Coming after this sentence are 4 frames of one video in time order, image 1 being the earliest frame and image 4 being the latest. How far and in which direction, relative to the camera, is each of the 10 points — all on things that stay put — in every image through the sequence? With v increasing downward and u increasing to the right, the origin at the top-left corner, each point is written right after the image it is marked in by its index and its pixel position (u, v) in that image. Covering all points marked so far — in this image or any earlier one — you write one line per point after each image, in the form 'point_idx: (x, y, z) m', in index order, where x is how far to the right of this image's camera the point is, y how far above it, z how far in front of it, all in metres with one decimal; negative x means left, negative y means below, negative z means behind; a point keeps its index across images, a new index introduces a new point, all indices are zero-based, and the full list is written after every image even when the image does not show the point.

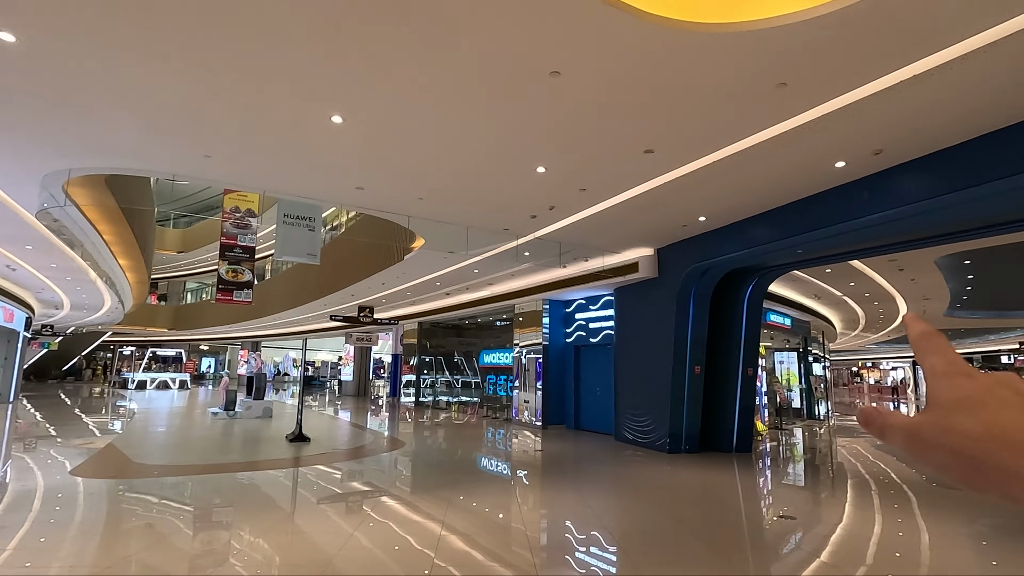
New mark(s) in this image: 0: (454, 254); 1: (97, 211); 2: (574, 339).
0: (-0.9, +0.6, +8.1) m
1: (-5.4, +1.0, +7.0) m
2: (+1.3, -1.0, +10.7) m
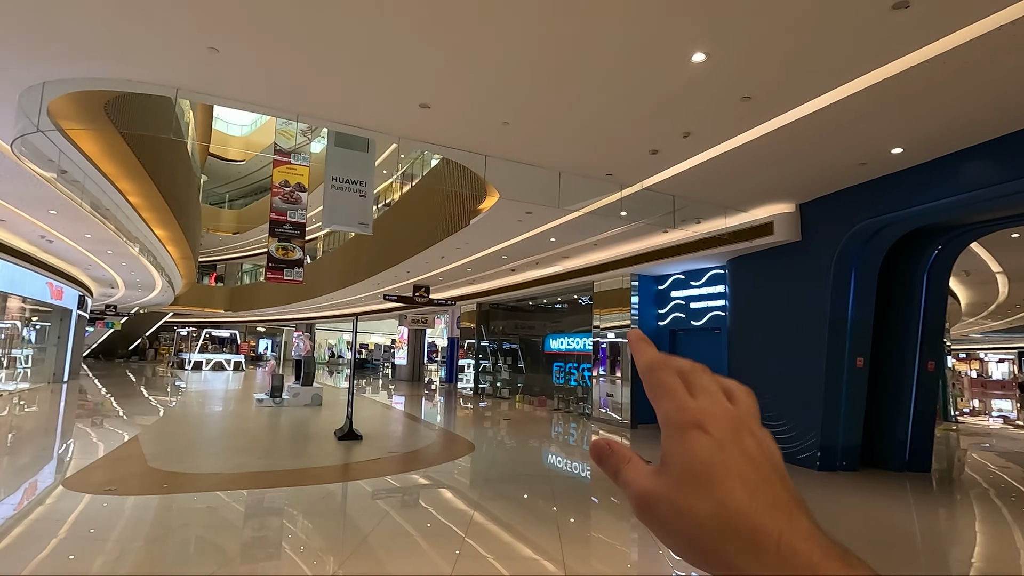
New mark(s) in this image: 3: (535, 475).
0: (+0.3, +1.0, +6.5) m
1: (-4.3, +1.4, +5.8) m
2: (+2.6, -0.6, +9.0) m
3: (+0.3, -2.5, +7.1) m
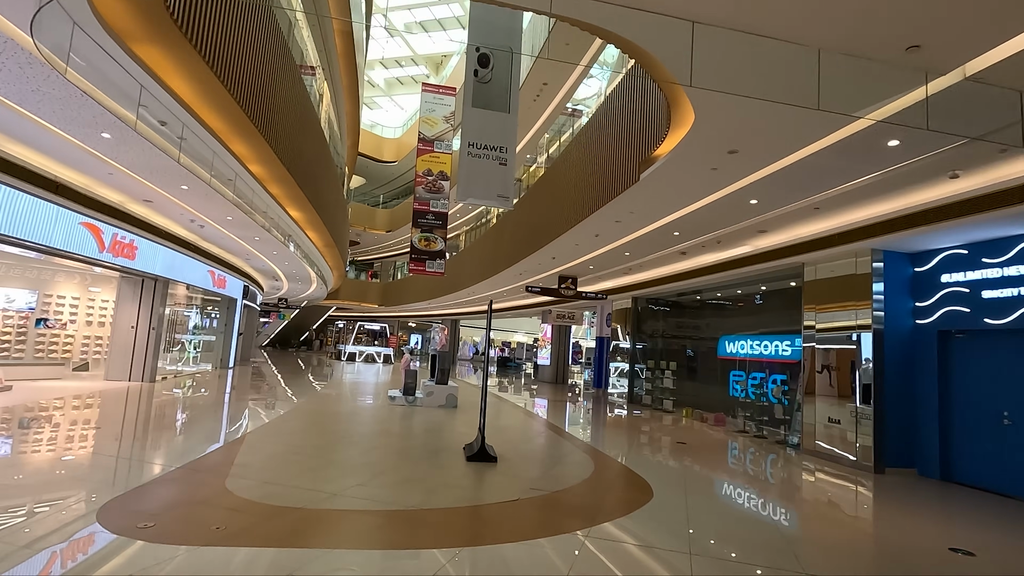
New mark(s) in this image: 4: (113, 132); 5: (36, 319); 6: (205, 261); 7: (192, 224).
0: (+1.9, +1.2, +4.4) m
1: (-2.7, +1.7, +4.8) m
2: (+4.8, -0.4, +6.1) m
3: (+2.1, -2.3, +4.9) m
4: (-3.9, +1.6, +5.3) m
5: (-9.4, -0.6, +10.6) m
6: (-7.1, +0.6, +12.4) m
7: (-5.7, +1.1, +9.6) m
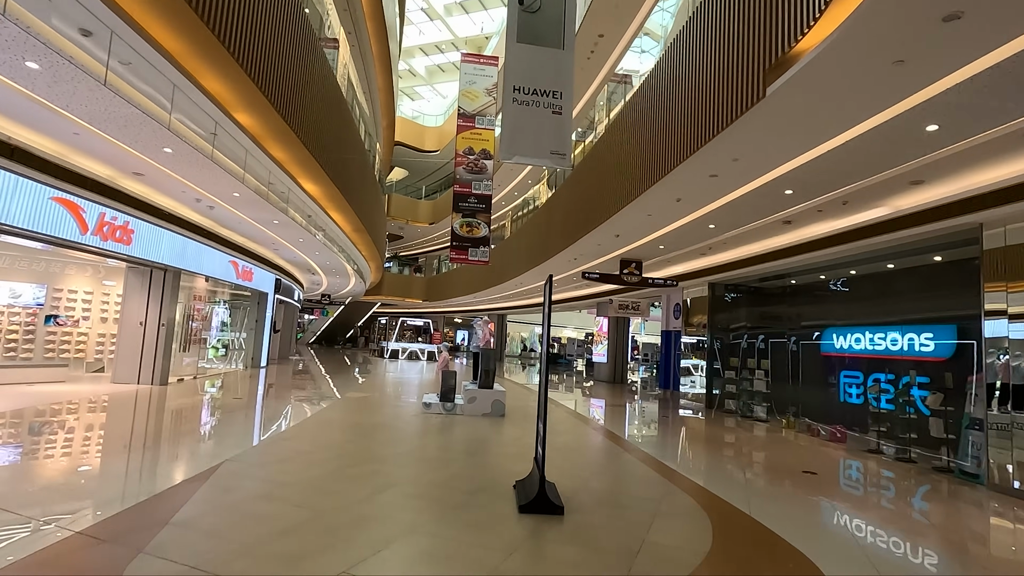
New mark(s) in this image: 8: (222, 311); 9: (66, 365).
0: (+2.3, +1.4, +2.5) m
1: (-2.3, +1.8, +3.3) m
2: (+5.3, -0.1, +4.0) m
3: (+2.5, -2.0, +3.0) m
4: (-3.5, +1.7, +3.9) m
5: (-8.4, -0.5, +9.7) m
6: (-6.0, +0.8, +11.3) m
7: (-4.9, +1.3, +8.4) m
8: (-6.8, -0.5, +12.6) m
9: (-8.3, -1.4, +10.0) m
